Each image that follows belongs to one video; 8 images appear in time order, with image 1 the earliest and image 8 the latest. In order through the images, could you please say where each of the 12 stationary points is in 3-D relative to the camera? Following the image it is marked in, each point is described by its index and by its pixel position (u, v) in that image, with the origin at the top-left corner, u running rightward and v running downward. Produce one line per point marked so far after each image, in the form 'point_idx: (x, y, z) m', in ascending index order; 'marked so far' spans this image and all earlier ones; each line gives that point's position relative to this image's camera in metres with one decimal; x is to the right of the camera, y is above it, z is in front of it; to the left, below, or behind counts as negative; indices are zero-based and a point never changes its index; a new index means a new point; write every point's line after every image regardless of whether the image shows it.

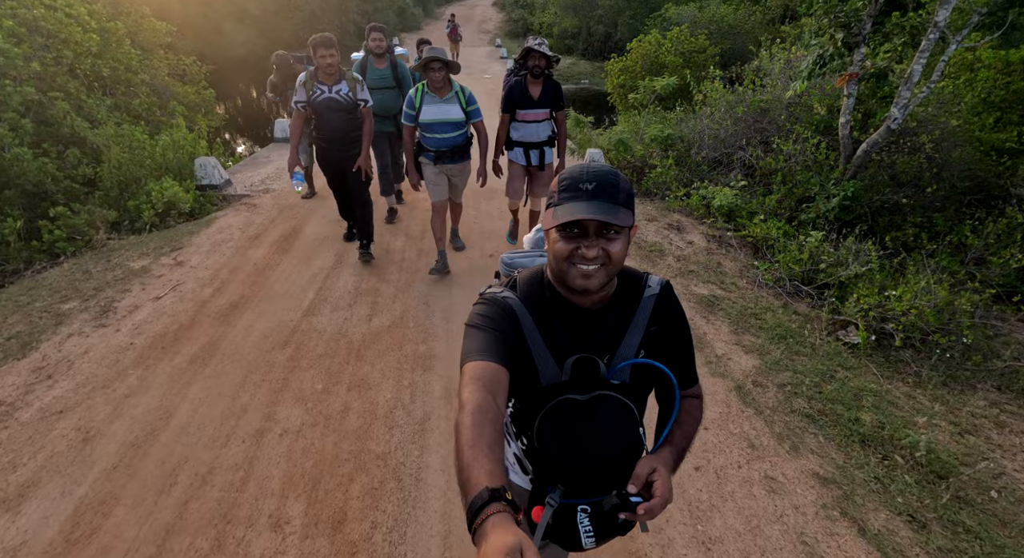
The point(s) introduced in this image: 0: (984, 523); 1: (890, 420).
0: (+2.4, -1.2, +2.4) m
1: (+2.4, -0.9, +3.0) m
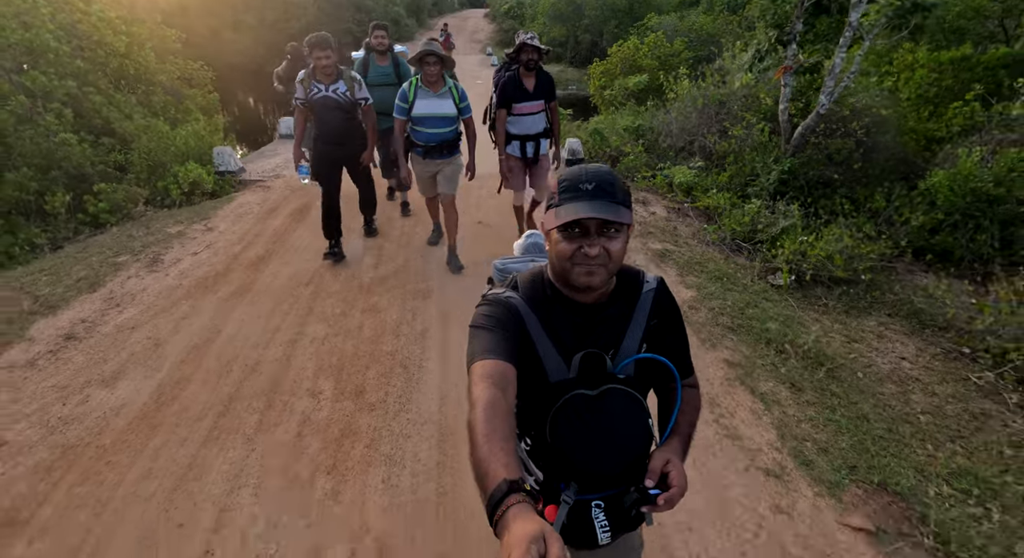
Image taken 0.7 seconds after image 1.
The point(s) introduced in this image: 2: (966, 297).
0: (+2.2, -0.7, +3.2) m
1: (+2.2, -0.4, +3.9) m
2: (+3.8, -0.1, +4.2) m
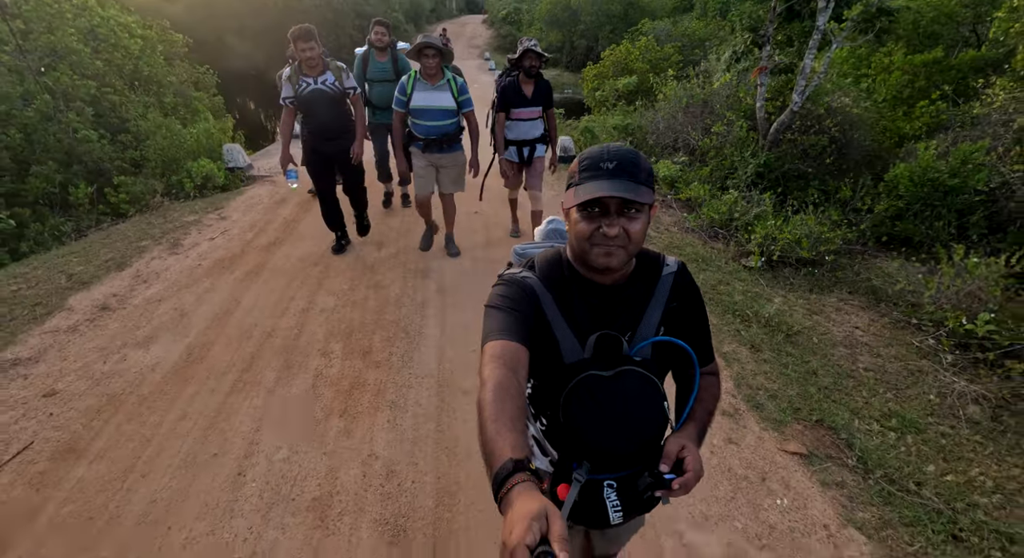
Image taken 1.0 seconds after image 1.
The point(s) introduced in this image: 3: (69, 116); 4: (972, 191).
0: (+2.2, -0.5, +3.6) m
1: (+2.1, -0.2, +4.3) m
2: (+3.7, +0.1, +4.6) m
3: (-5.9, +2.2, +6.5) m
4: (+4.8, +0.9, +5.0) m
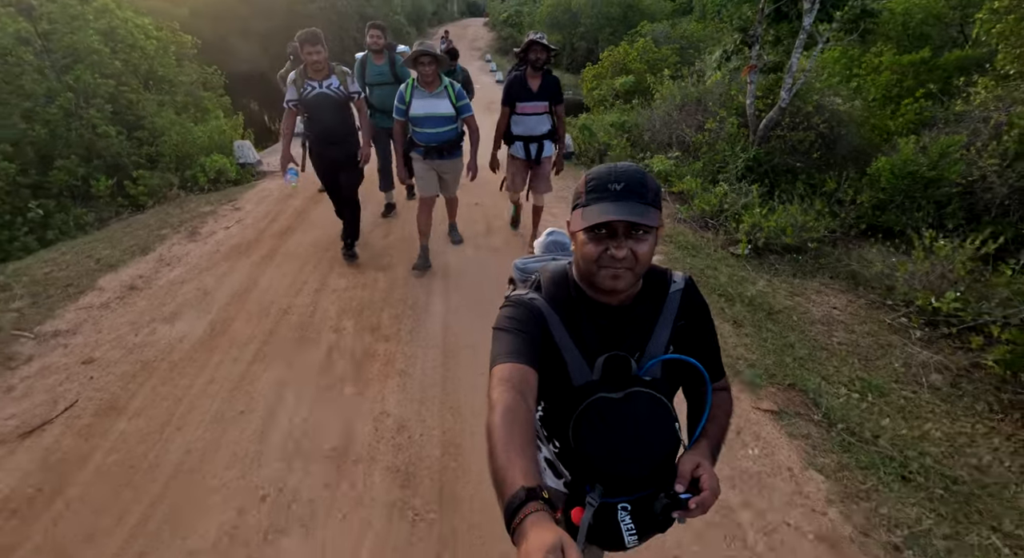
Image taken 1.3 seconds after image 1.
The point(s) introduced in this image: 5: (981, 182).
0: (+2.1, -0.4, +3.9) m
1: (+2.1, 0.0, +4.5) m
2: (+3.7, +0.3, +4.9) m
3: (-5.9, +2.3, +6.8) m
4: (+4.8, +1.0, +5.3) m
5: (+5.0, +1.0, +5.1) m
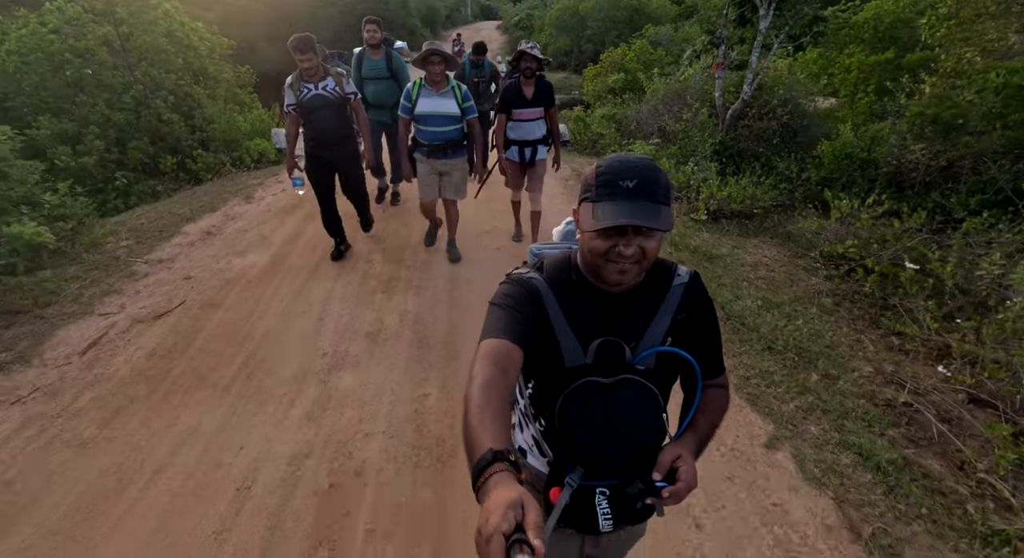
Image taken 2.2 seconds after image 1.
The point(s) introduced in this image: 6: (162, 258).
0: (+2.1, +0.1, +4.9) m
1: (+2.1, +0.5, +5.6) m
2: (+3.7, +0.8, +6.0) m
3: (-5.8, +2.9, +8.0) m
4: (+4.8, +1.5, +6.3) m
5: (+5.0, +1.5, +6.1) m
6: (-3.5, +0.2, +4.8) m
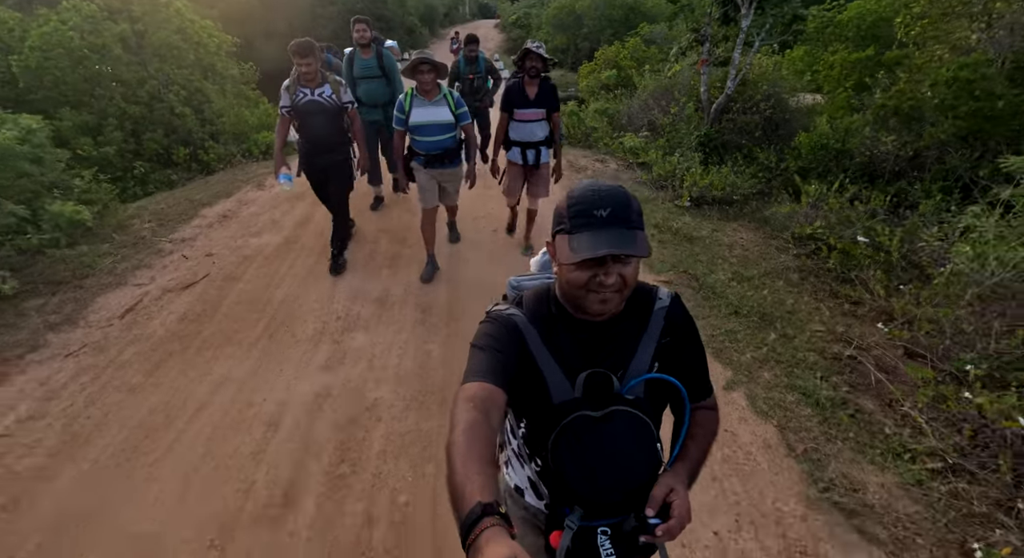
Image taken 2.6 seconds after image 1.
0: (+2.0, +0.4, +5.4) m
1: (+2.0, +0.7, +6.0) m
2: (+3.6, +1.0, +6.4) m
3: (-5.9, +3.2, +8.4) m
4: (+4.7, +1.7, +6.7) m
5: (+4.9, +1.7, +6.6) m
6: (-3.5, +0.5, +5.2) m
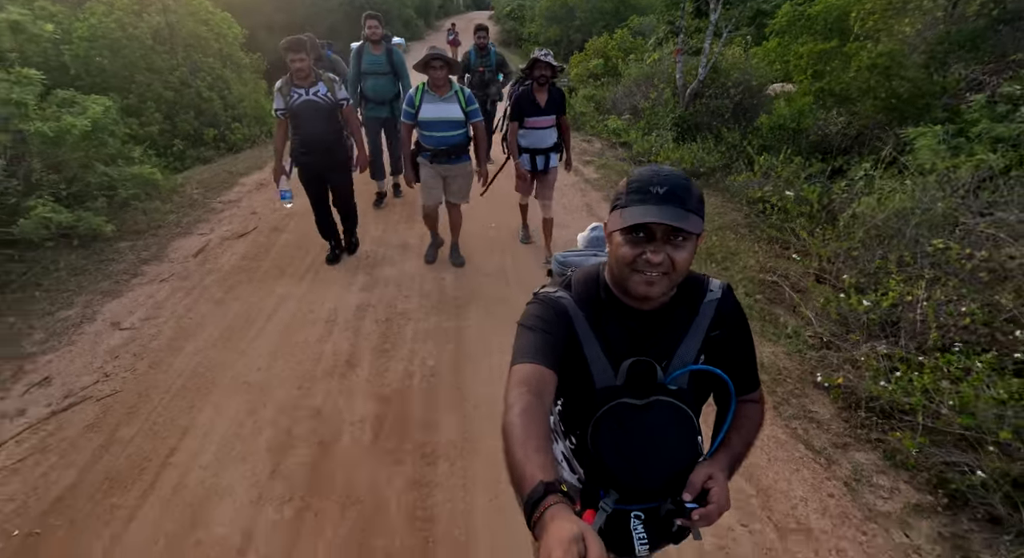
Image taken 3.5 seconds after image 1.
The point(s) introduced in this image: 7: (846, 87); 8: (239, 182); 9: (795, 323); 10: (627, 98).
0: (+1.9, +0.9, +6.4) m
1: (+1.9, +1.3, +7.0) m
2: (+3.5, +1.6, +7.4) m
3: (-6.0, +3.8, +9.3) m
4: (+4.6, +2.3, +7.7) m
5: (+4.8, +2.3, +7.5) m
6: (-3.6, +1.0, +6.2) m
7: (+4.7, +2.7, +6.8) m
8: (-3.8, +1.3, +6.8) m
9: (+2.2, -0.4, +3.8) m
10: (+2.4, +3.9, +10.4) m
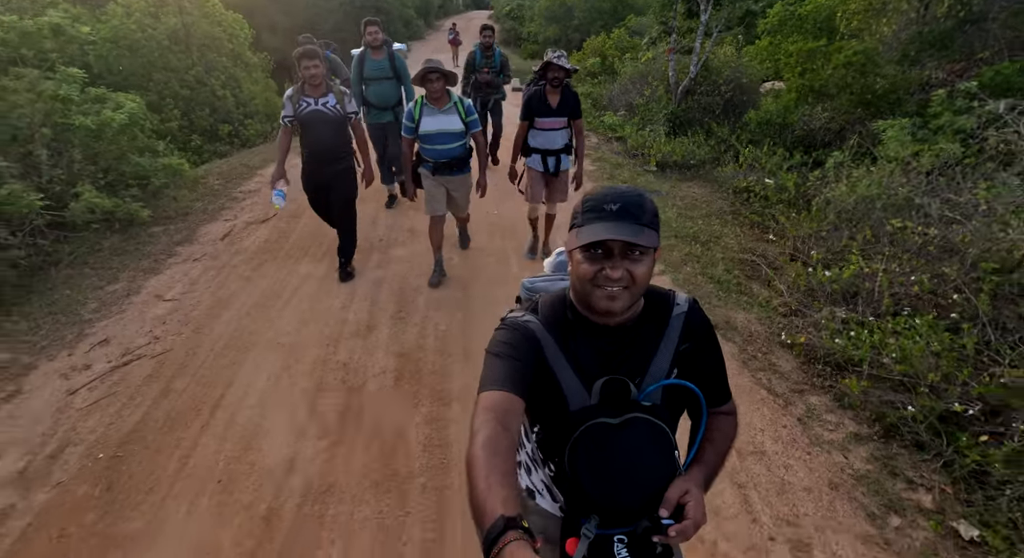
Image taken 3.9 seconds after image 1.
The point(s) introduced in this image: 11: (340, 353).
0: (+2.0, +1.1, +6.8) m
1: (+2.0, +1.5, +7.4) m
2: (+3.5, +1.8, +7.8) m
3: (-6.0, +4.0, +9.7) m
4: (+4.7, +2.6, +8.1) m
5: (+4.9, +2.5, +8.0) m
6: (-3.6, +1.2, +6.6) m
7: (+4.8, +2.9, +7.2) m
8: (-3.8, +1.6, +7.2) m
9: (+2.2, -0.1, +4.2) m
10: (+2.5, +4.1, +10.9) m
11: (-1.3, -0.6, +3.6) m
